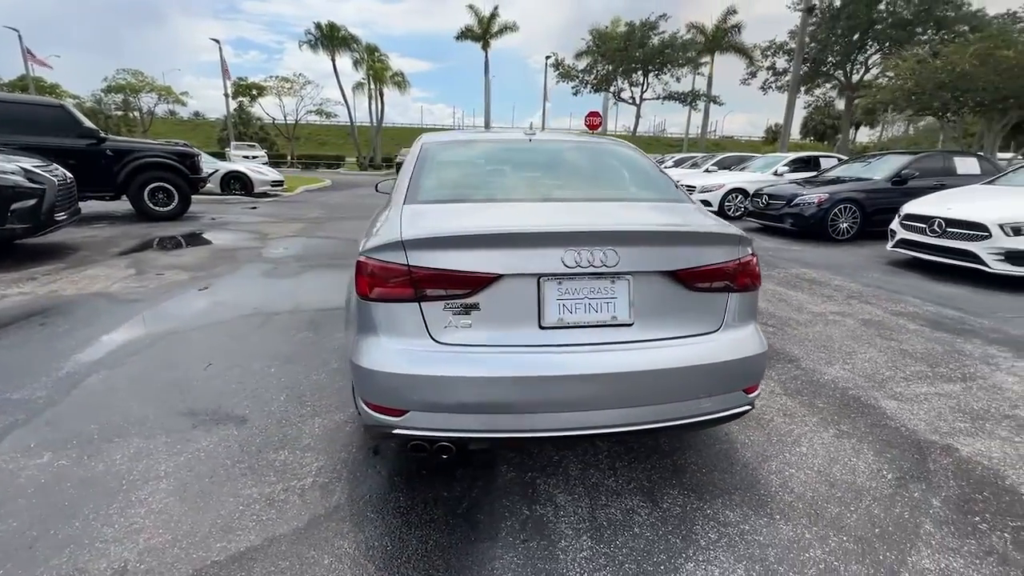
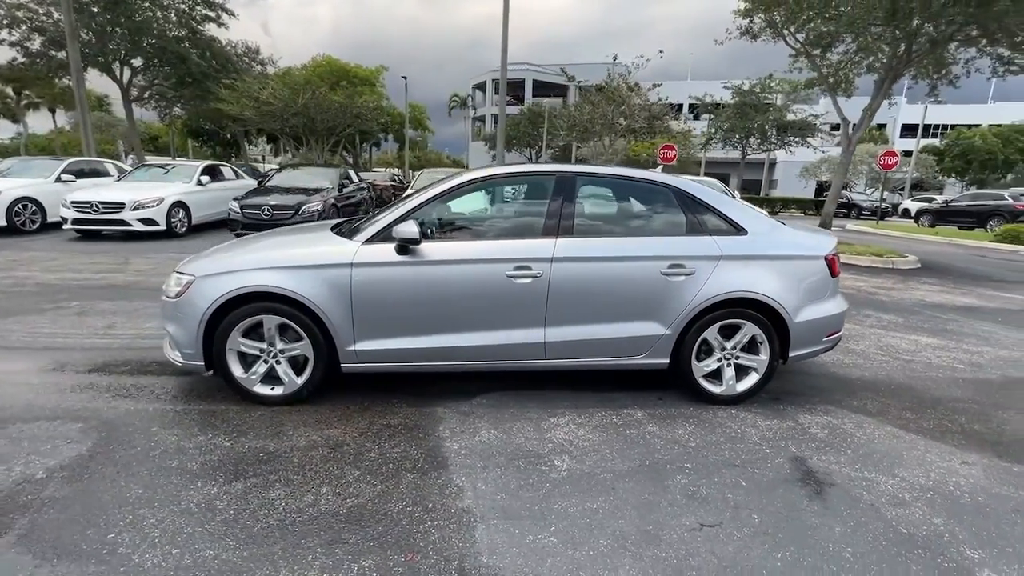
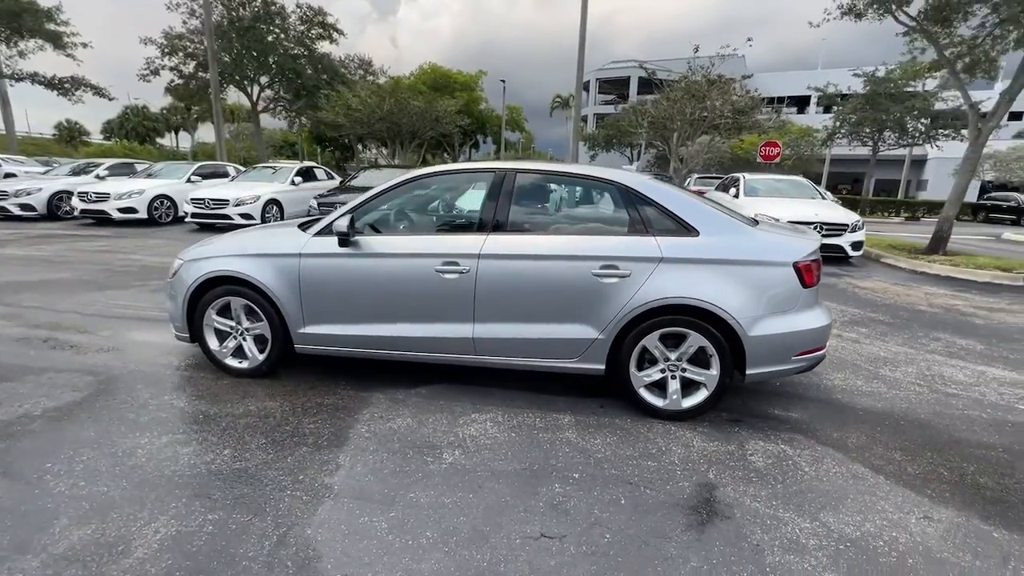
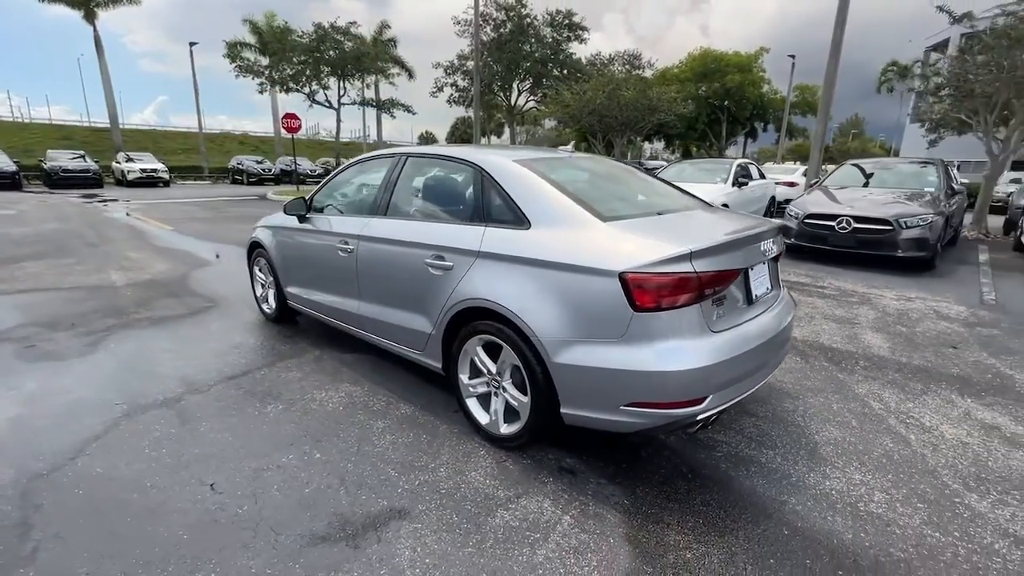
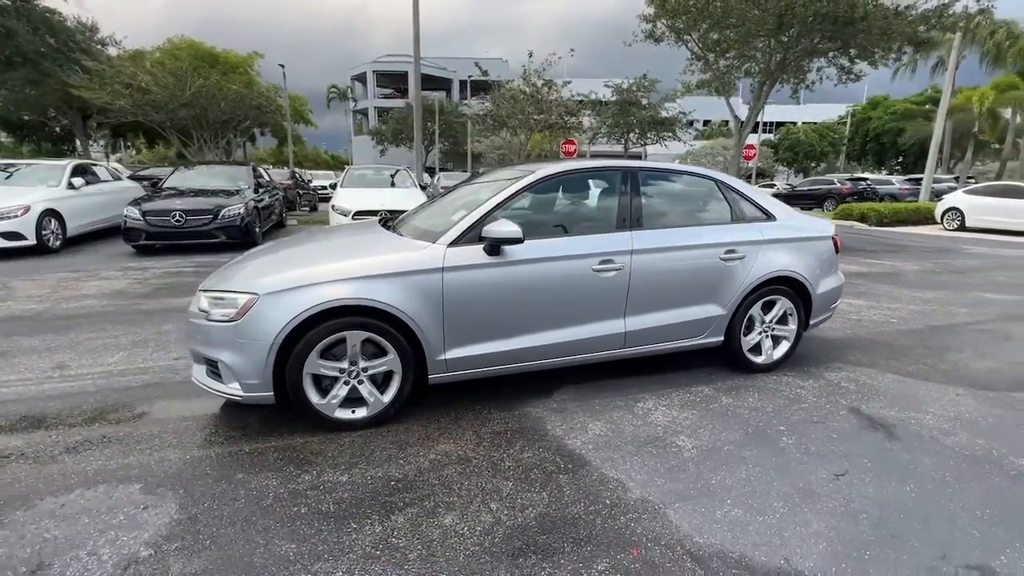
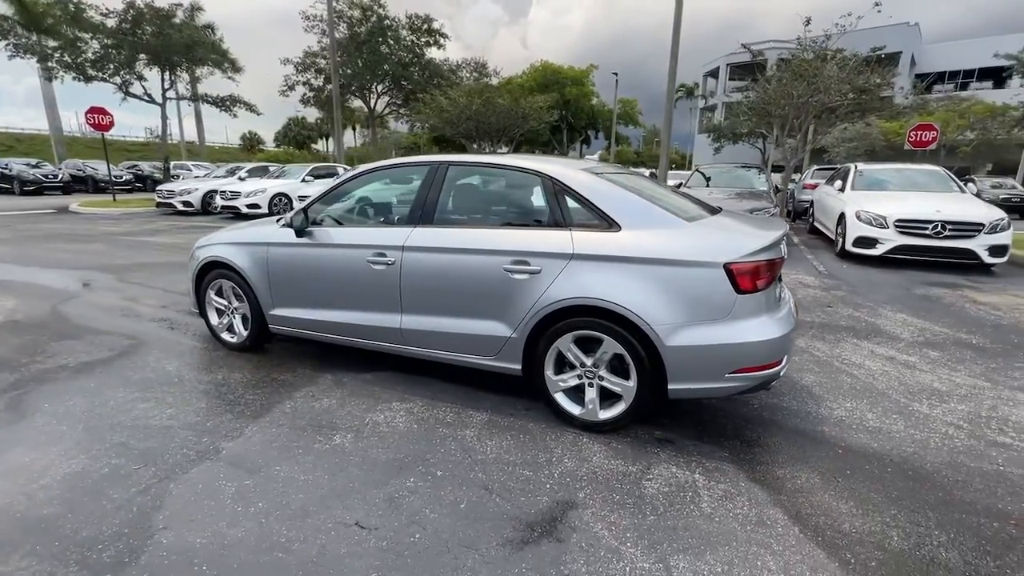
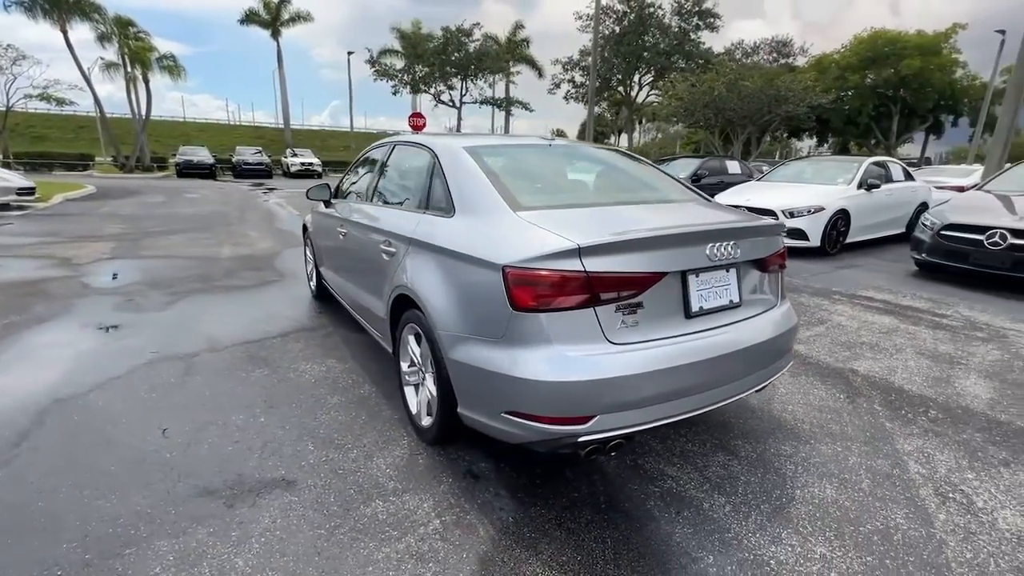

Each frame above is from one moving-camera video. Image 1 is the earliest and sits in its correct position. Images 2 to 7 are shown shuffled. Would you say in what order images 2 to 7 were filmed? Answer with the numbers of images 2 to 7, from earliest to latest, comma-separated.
7, 4, 6, 3, 2, 5
